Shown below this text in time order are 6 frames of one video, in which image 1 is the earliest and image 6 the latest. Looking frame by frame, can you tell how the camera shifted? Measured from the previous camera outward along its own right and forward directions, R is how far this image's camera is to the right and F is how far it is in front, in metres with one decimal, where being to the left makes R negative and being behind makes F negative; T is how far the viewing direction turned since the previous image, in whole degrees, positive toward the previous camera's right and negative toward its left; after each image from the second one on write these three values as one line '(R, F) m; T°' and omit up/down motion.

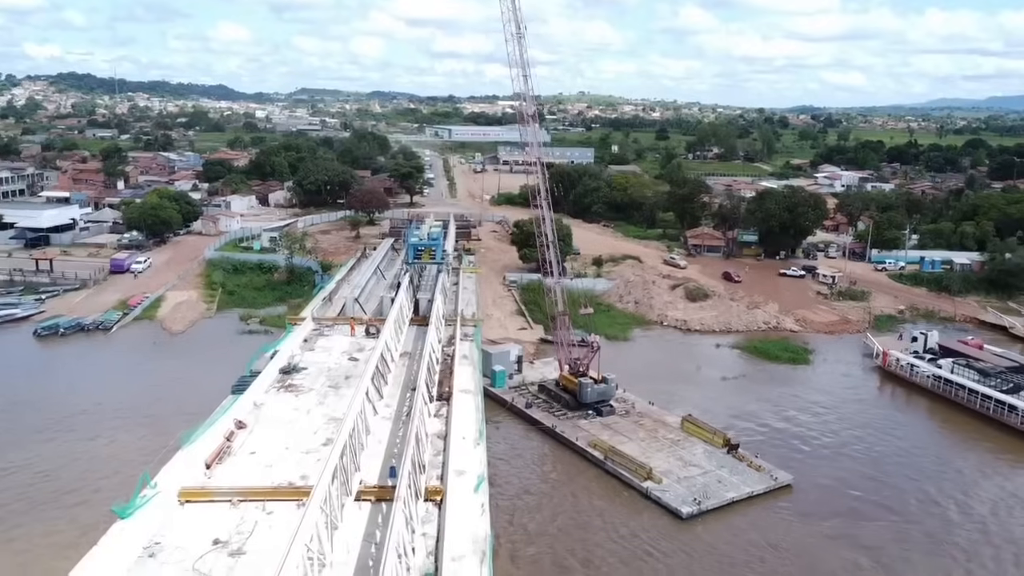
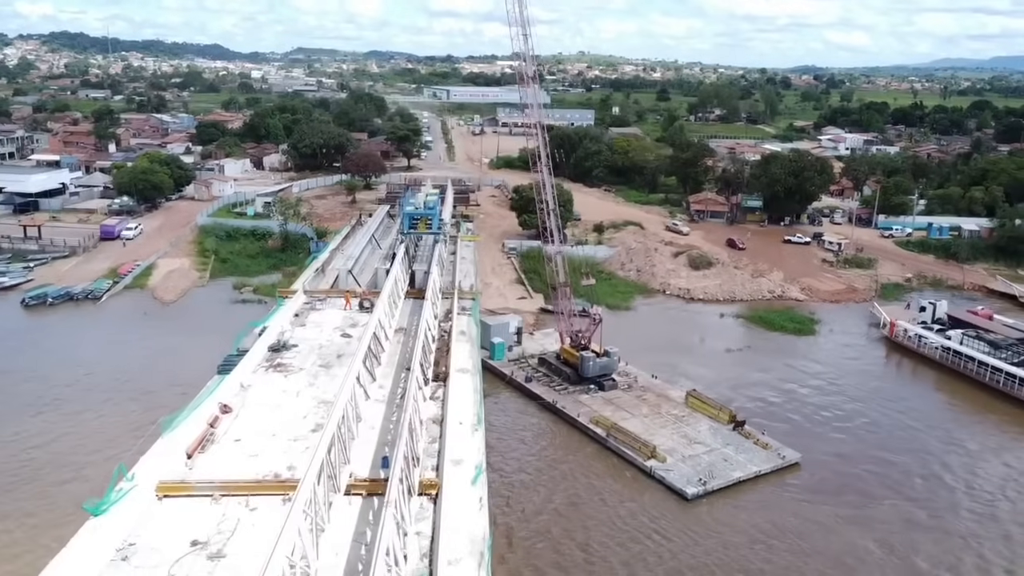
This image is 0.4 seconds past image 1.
(0.0, +0.7) m; 0°
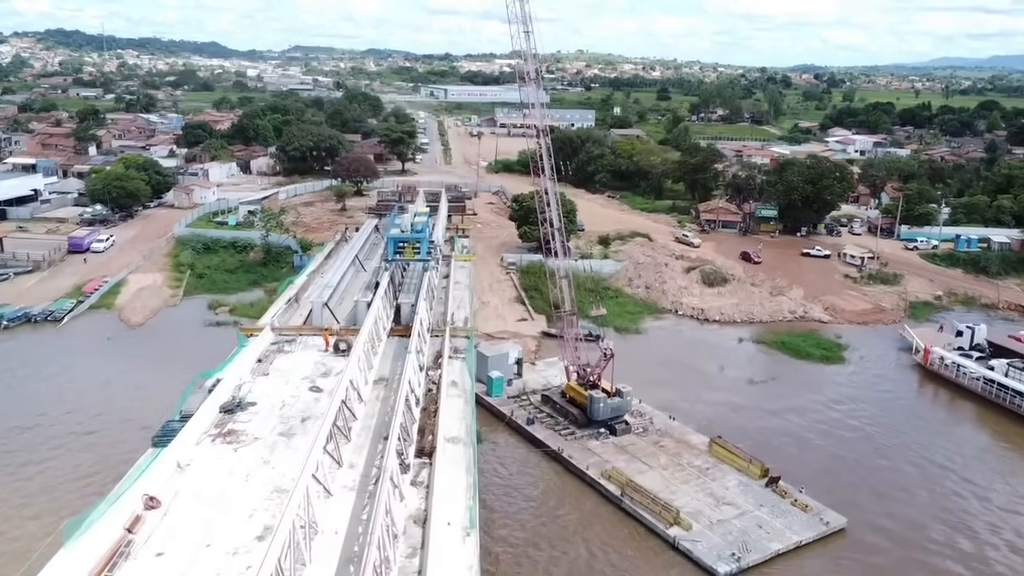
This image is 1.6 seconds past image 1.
(0.0, +2.3) m; 0°
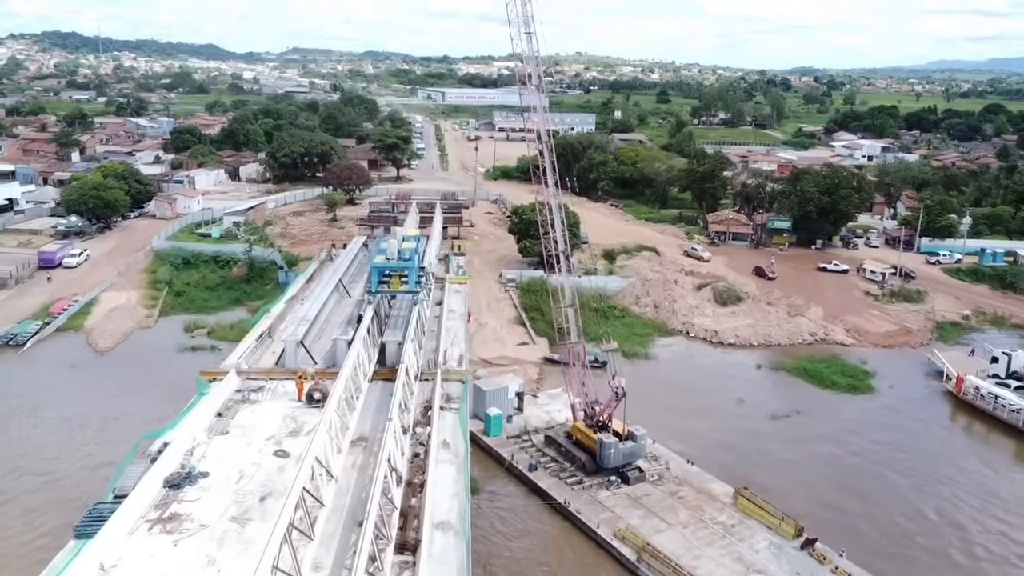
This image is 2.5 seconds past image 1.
(0.0, +1.8) m; 0°
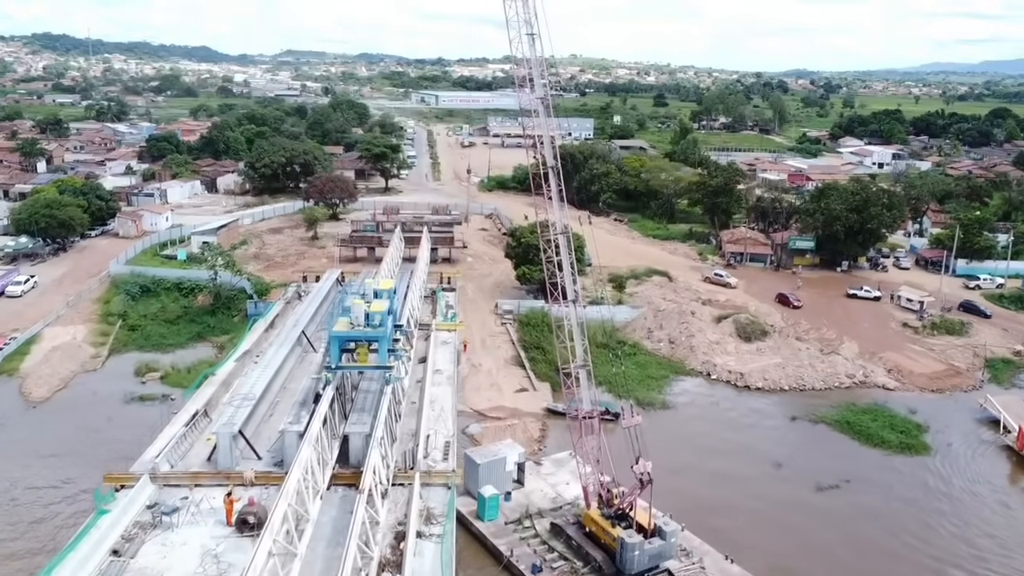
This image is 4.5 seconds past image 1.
(-0.1, +3.0) m; 0°
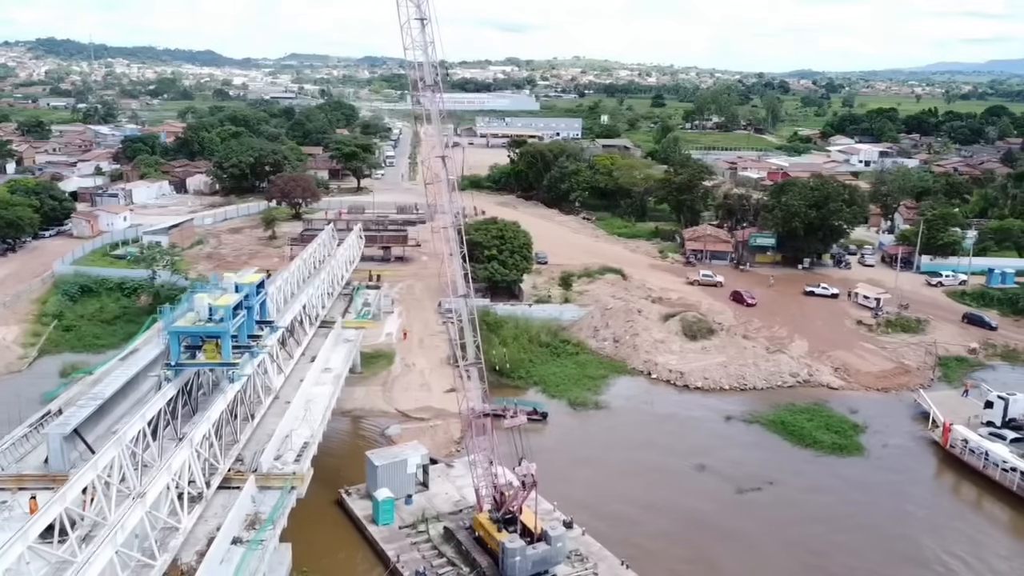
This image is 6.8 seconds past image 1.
(+1.8, +0.5) m; 0°
